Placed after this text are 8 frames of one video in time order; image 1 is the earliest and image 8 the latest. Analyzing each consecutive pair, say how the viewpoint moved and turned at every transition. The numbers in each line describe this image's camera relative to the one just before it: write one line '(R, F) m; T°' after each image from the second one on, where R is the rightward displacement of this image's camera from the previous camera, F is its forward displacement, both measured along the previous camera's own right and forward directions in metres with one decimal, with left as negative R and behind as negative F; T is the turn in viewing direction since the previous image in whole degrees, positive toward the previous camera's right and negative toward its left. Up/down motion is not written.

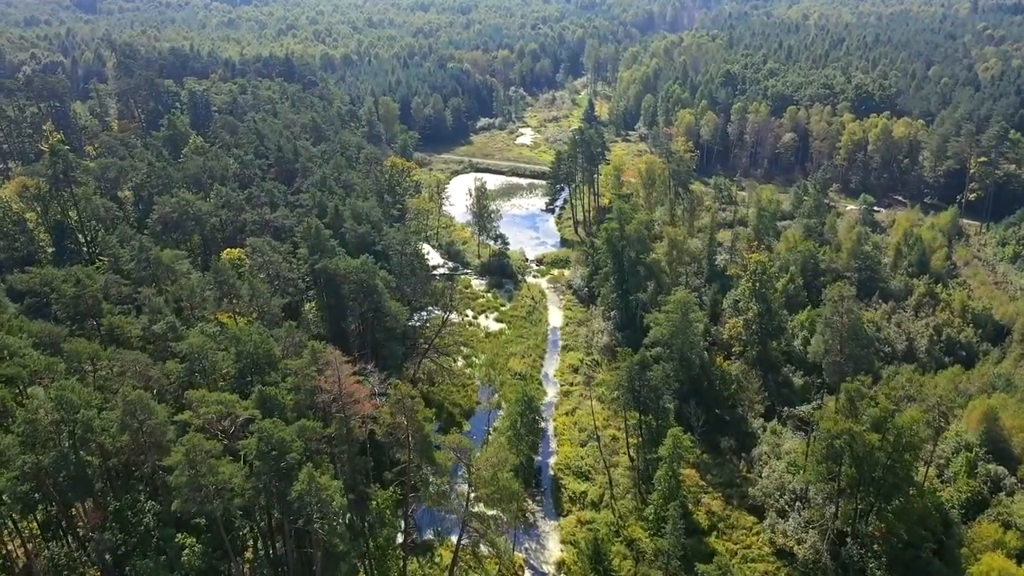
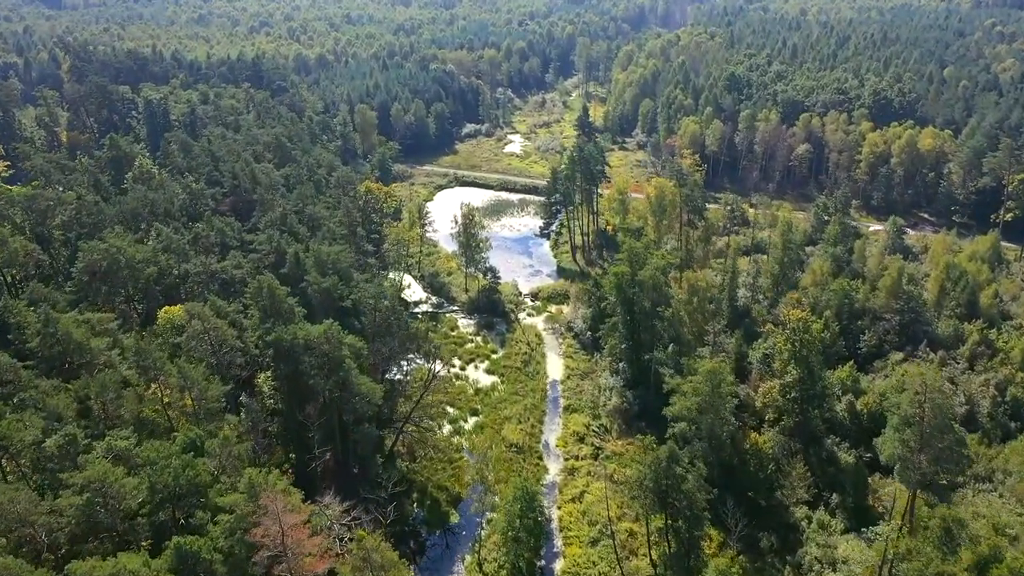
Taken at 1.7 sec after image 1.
(-0.5, +9.2) m; +1°
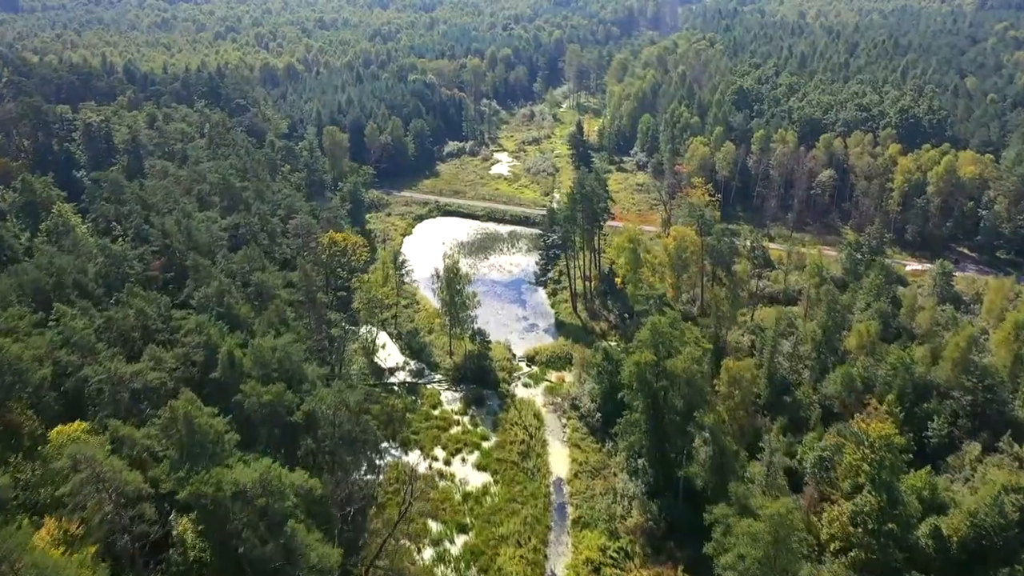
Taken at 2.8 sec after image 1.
(-0.6, +10.9) m; +1°
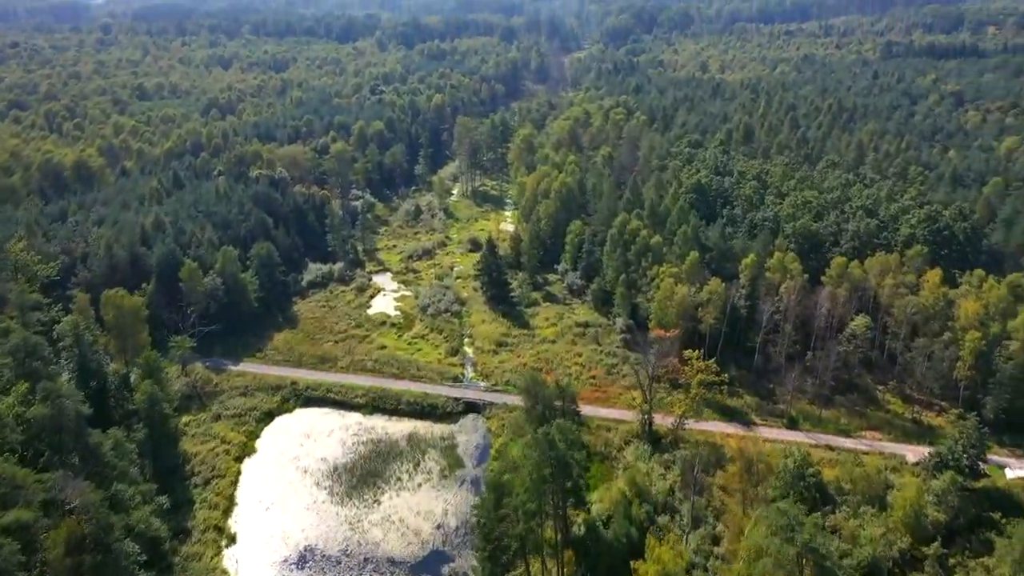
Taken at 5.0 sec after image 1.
(-1.1, +30.2) m; +9°
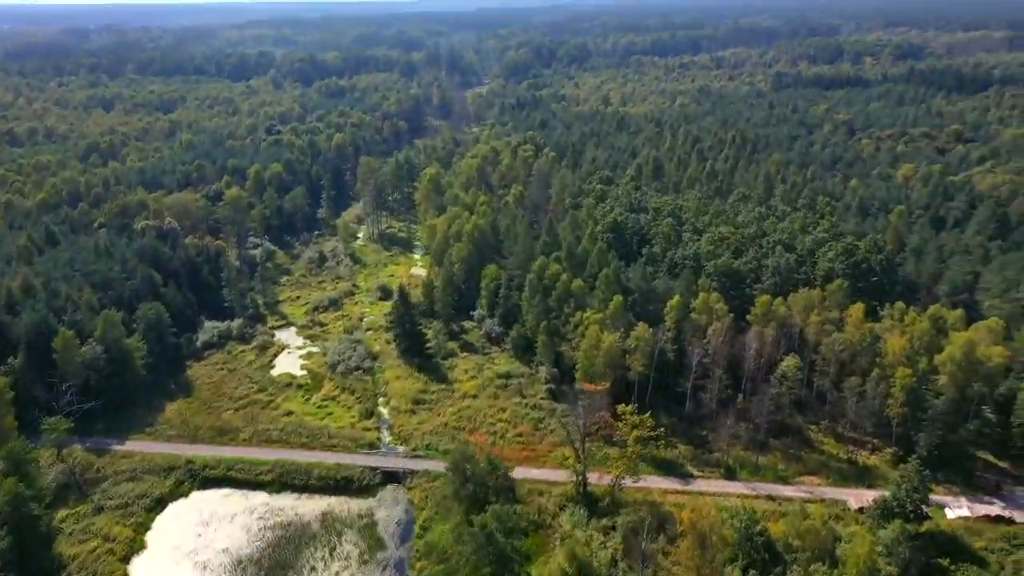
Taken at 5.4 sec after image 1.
(-0.5, +4.1) m; +6°
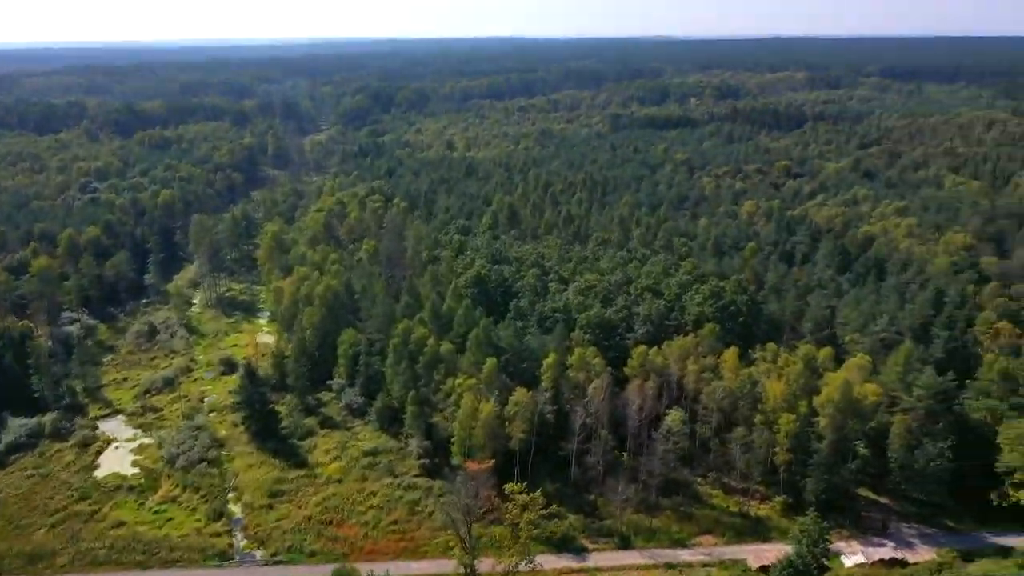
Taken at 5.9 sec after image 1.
(-1.0, +4.9) m; +11°
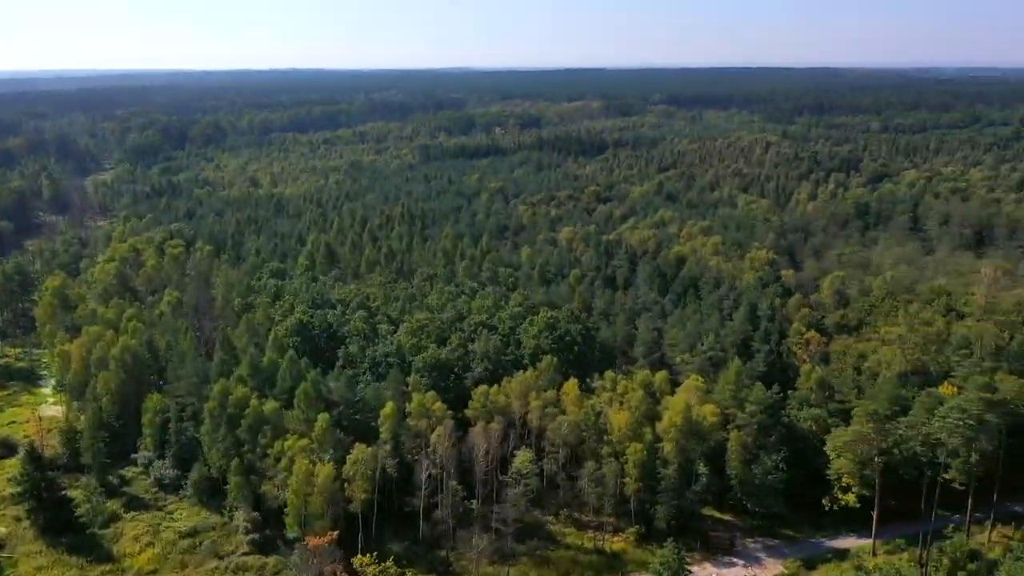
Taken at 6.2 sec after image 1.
(-1.0, +3.2) m; +13°
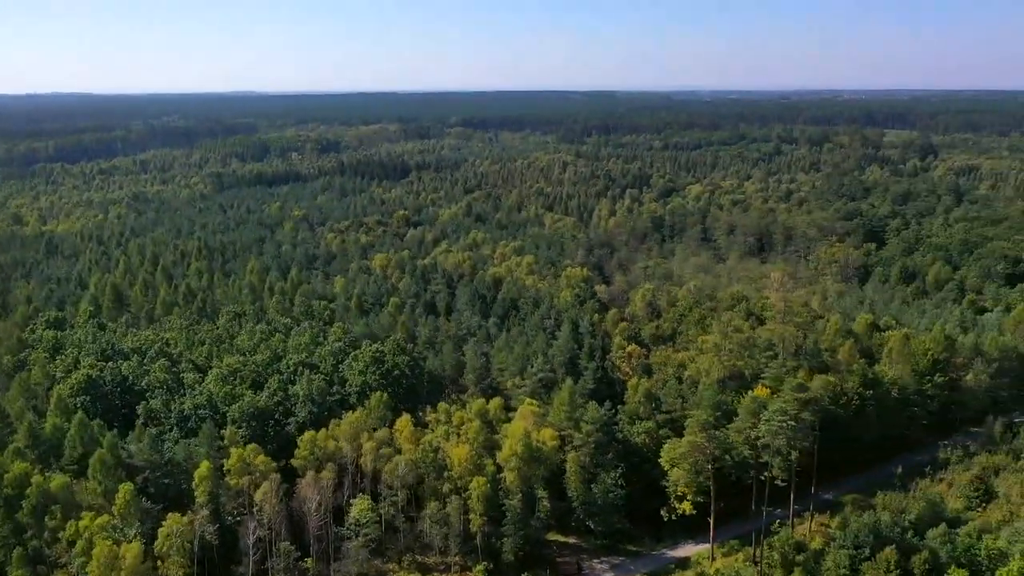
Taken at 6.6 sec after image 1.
(-1.2, +2.5) m; +14°
